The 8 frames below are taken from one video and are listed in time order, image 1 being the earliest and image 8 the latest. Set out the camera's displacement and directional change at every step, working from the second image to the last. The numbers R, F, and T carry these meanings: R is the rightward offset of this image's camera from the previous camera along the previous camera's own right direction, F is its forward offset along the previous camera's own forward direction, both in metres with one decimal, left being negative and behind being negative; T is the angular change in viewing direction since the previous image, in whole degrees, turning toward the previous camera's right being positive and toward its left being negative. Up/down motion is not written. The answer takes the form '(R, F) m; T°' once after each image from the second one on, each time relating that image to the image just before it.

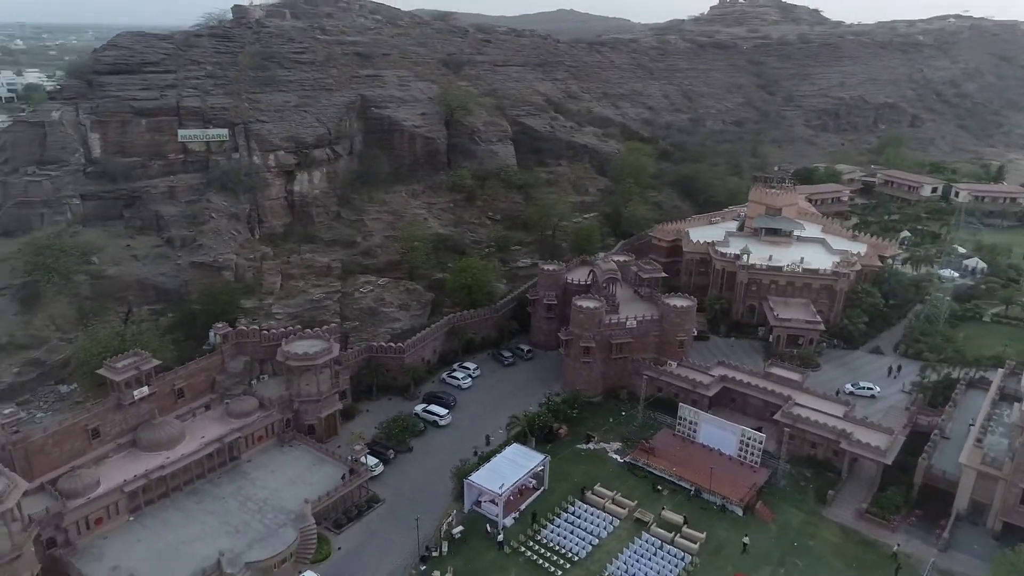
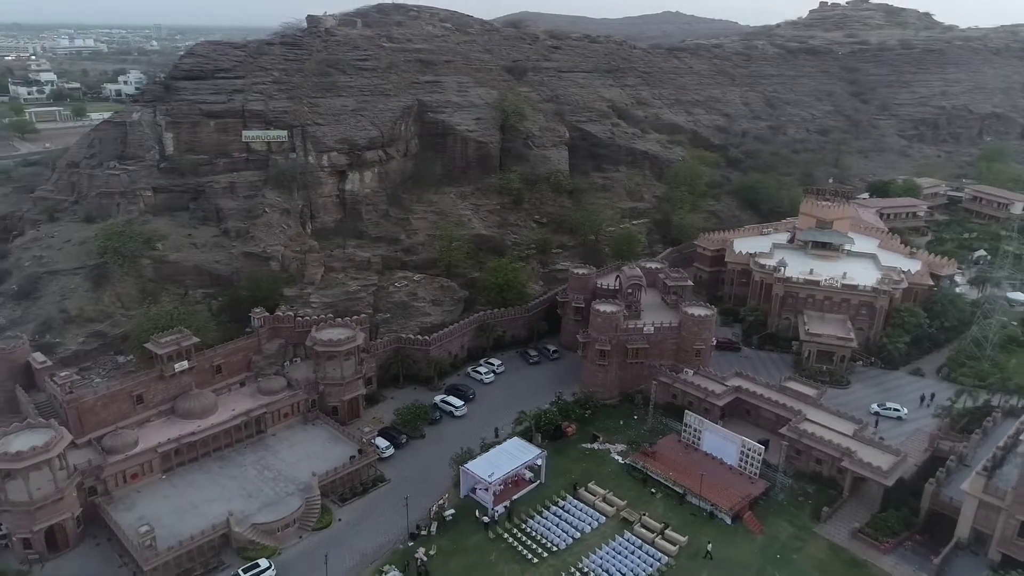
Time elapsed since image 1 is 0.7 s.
(+4.5, -1.5) m; -7°
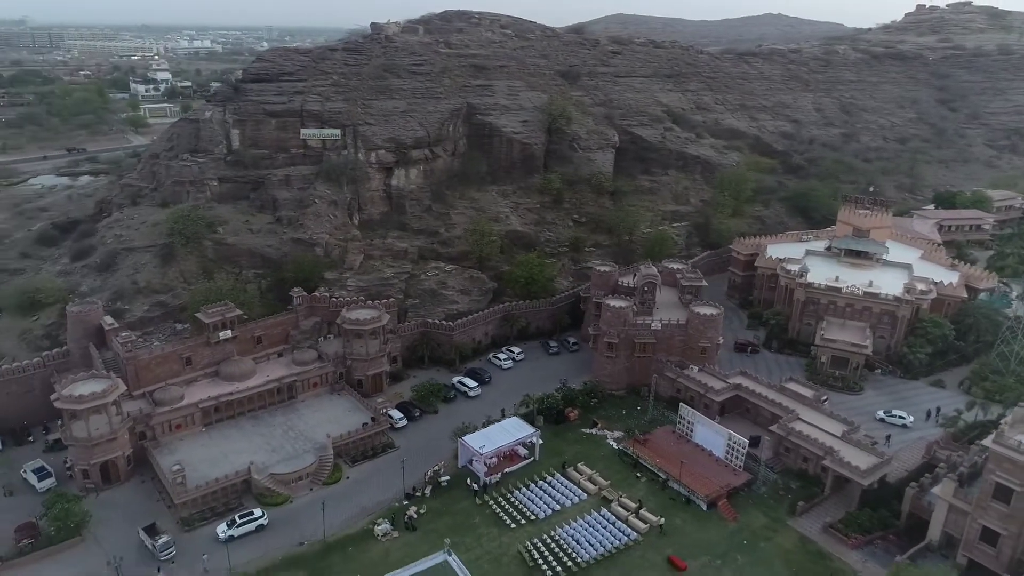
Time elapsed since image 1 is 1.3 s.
(+4.7, -2.8) m; -7°
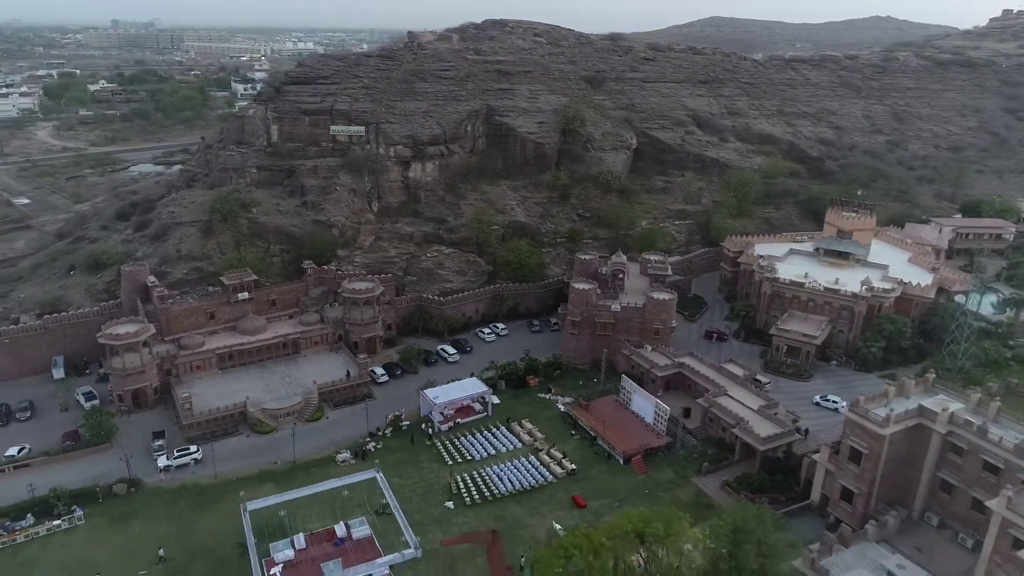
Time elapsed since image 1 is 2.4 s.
(+8.1, -5.7) m; -7°
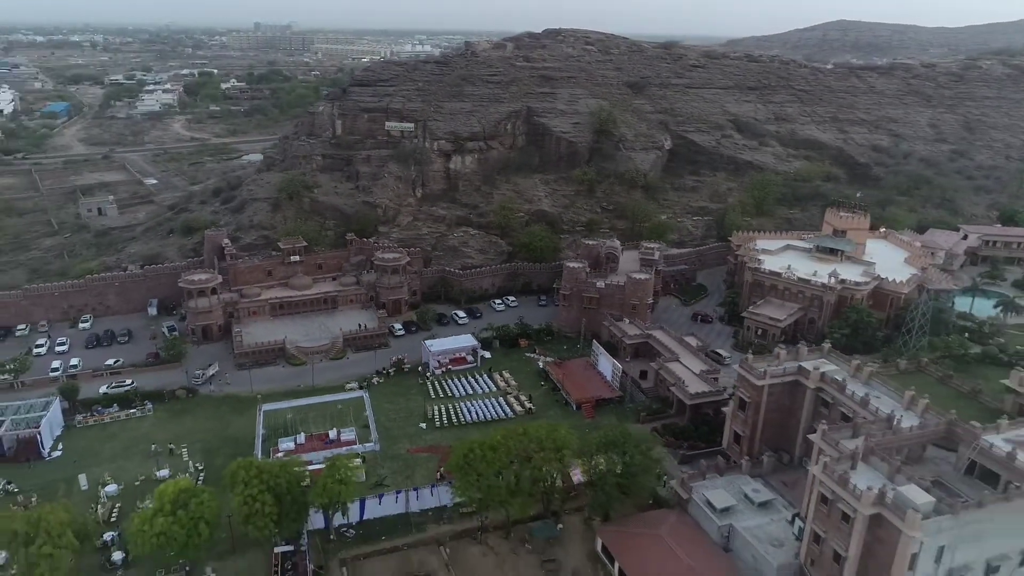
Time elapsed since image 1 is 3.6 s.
(+9.0, -8.0) m; -9°
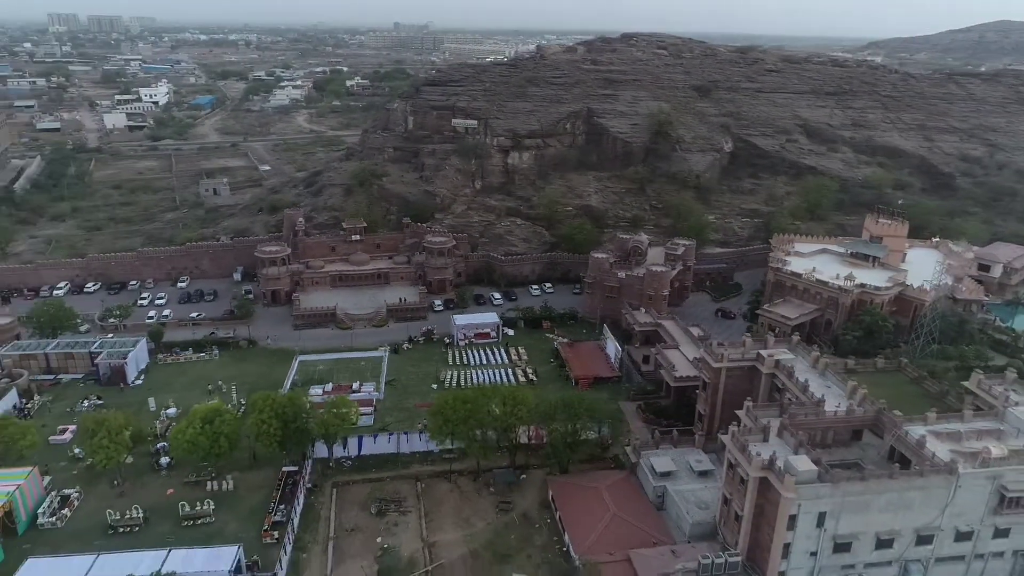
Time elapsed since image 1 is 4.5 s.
(+8.2, -4.8) m; -9°
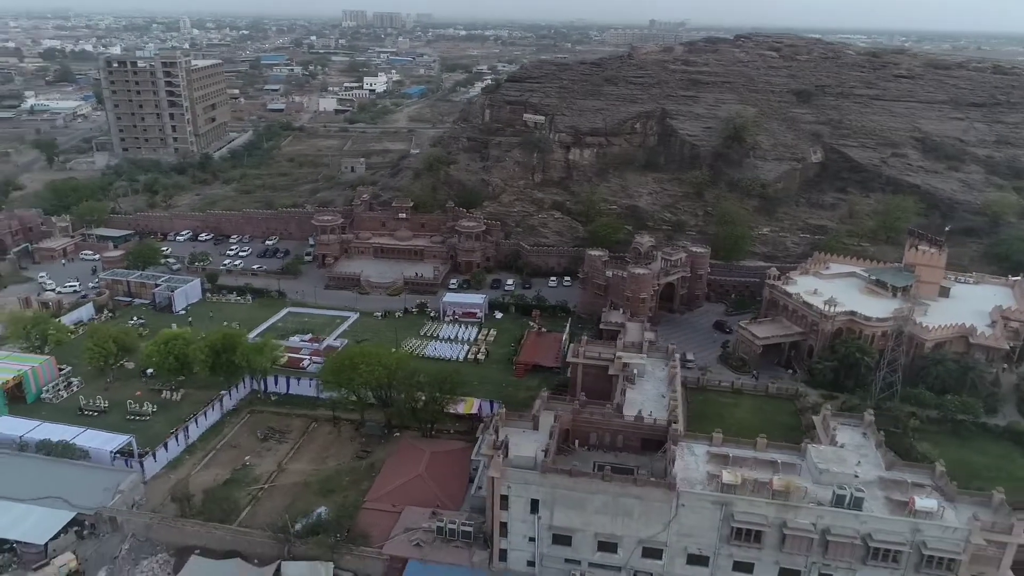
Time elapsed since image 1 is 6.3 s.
(+21.5, 0.0) m; -18°
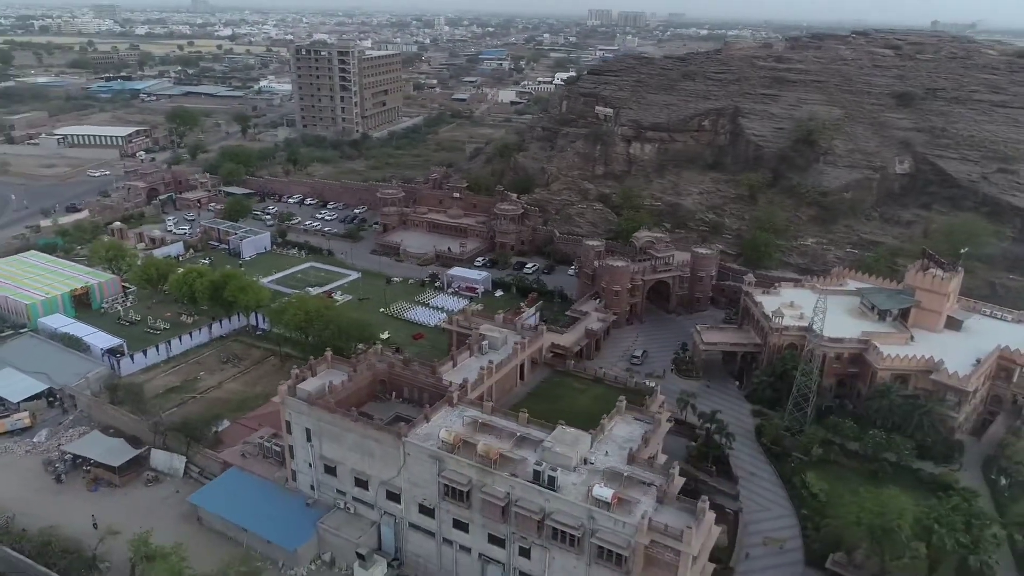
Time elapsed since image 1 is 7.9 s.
(+21.0, +0.7) m; -18°
